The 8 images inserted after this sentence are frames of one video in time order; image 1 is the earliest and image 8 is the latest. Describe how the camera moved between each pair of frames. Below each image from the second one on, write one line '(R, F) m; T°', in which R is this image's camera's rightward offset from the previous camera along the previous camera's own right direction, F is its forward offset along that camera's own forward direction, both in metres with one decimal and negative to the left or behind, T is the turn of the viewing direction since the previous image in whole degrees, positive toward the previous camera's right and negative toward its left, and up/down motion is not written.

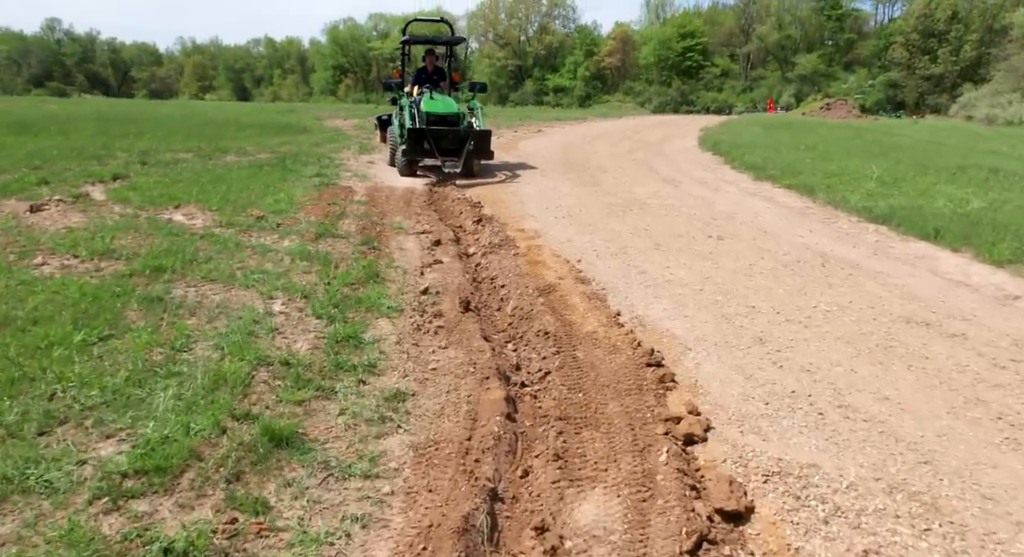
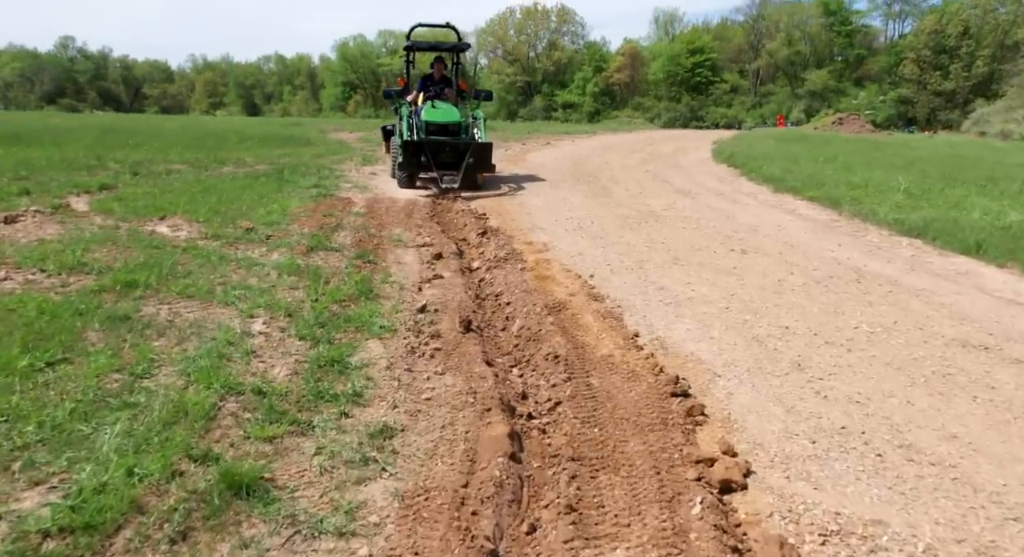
(0.0, +0.8) m; -1°
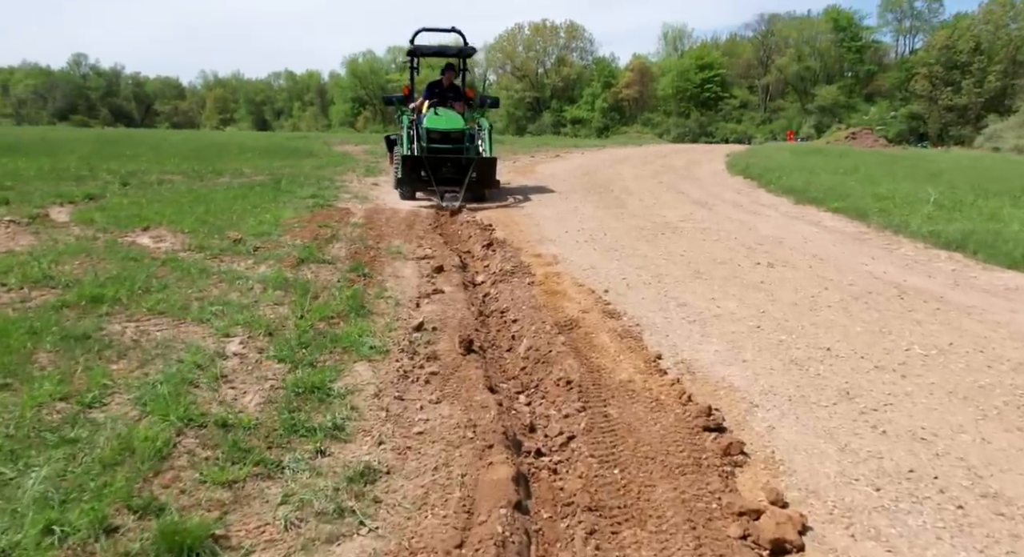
(0.0, +0.7) m; -1°
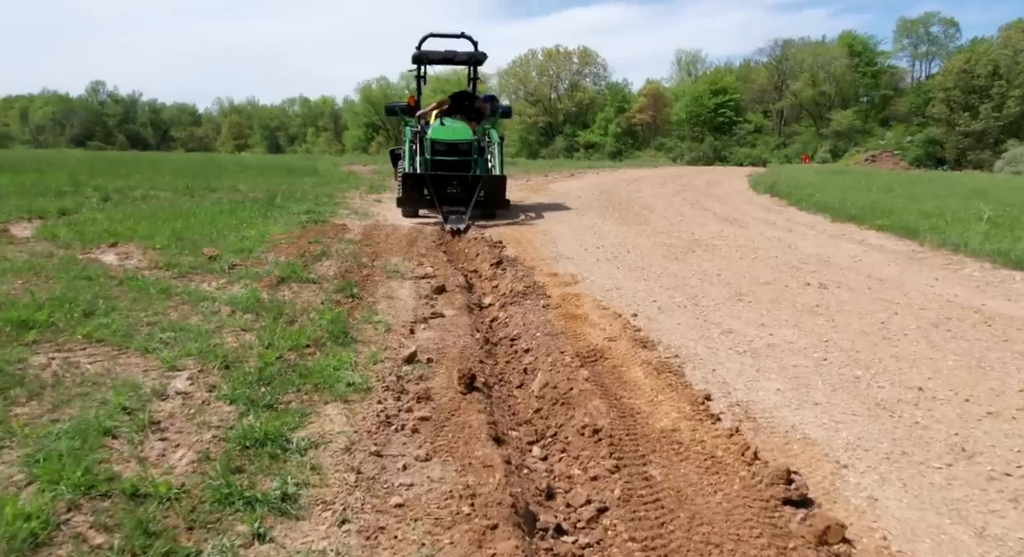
(0.0, +1.2) m; -1°
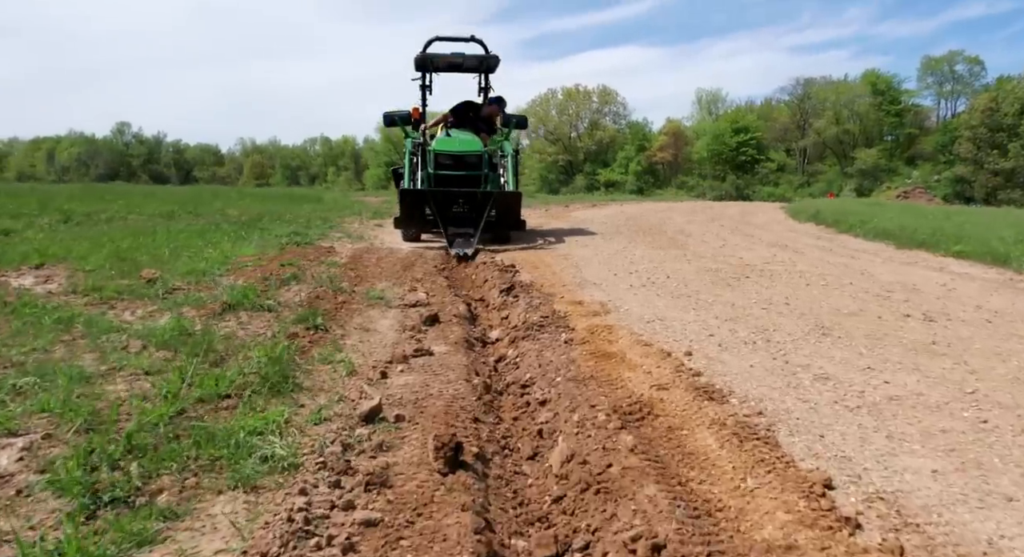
(+0.1, +1.7) m; -2°
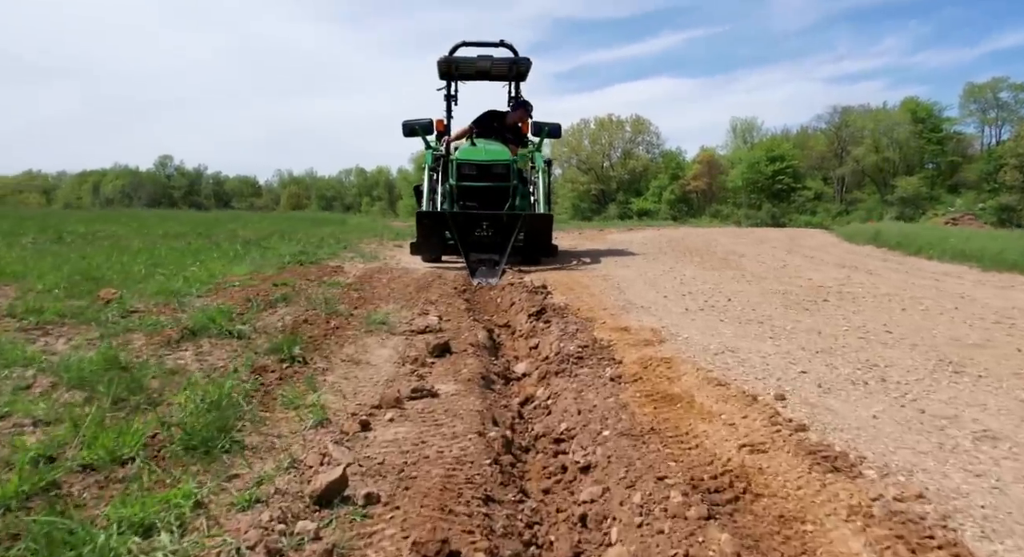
(0.0, +1.2) m; -3°
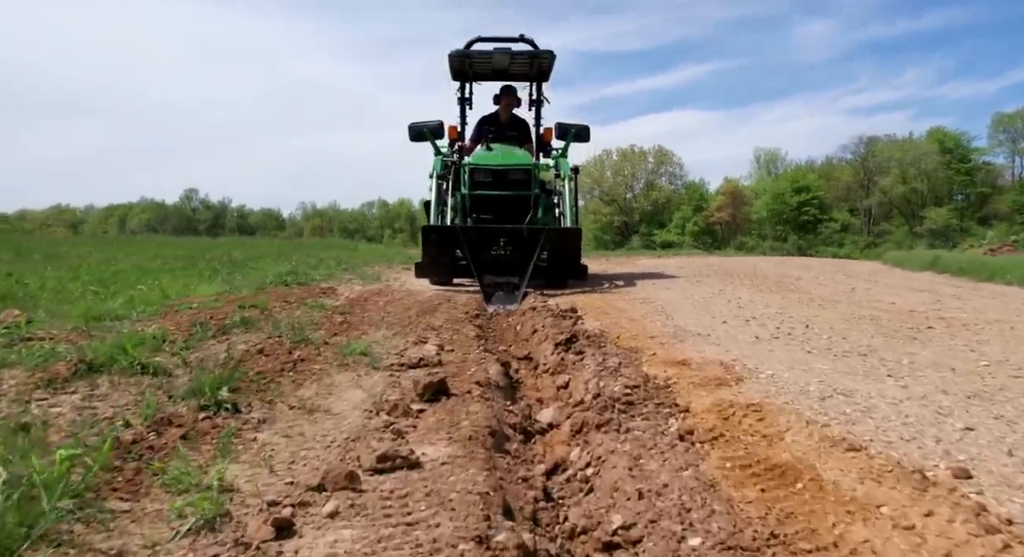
(0.0, +1.3) m; -2°
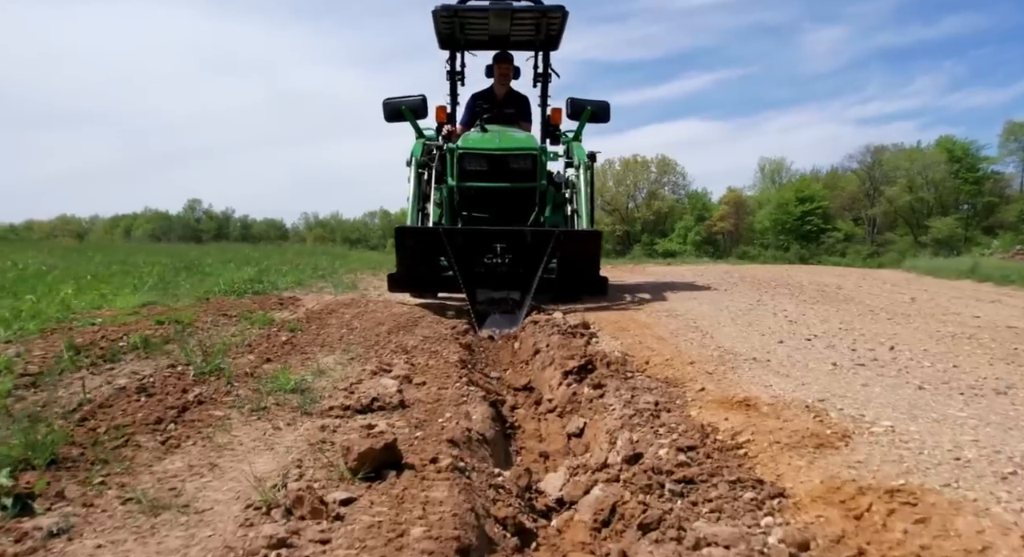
(0.0, +1.3) m; 0°
